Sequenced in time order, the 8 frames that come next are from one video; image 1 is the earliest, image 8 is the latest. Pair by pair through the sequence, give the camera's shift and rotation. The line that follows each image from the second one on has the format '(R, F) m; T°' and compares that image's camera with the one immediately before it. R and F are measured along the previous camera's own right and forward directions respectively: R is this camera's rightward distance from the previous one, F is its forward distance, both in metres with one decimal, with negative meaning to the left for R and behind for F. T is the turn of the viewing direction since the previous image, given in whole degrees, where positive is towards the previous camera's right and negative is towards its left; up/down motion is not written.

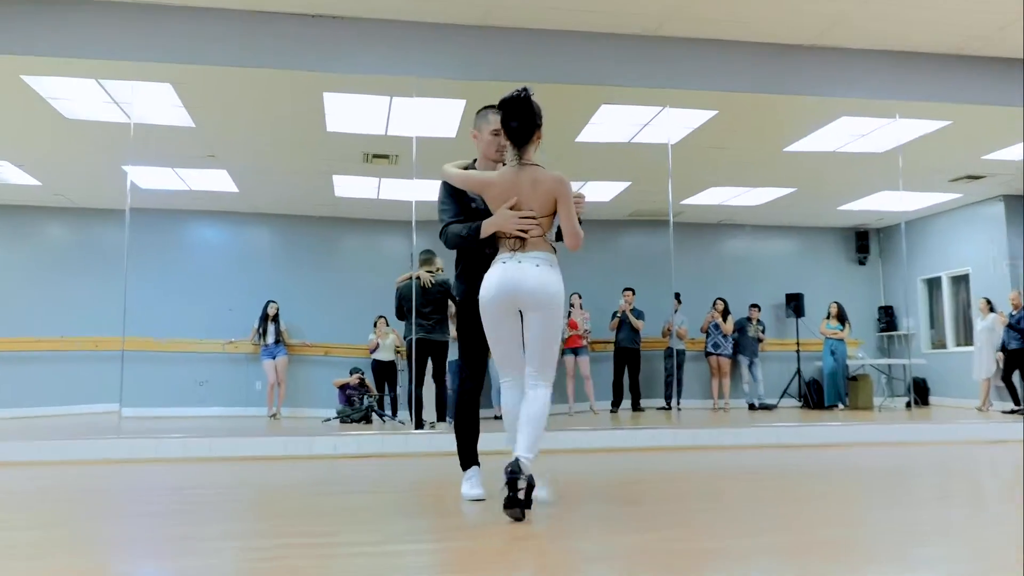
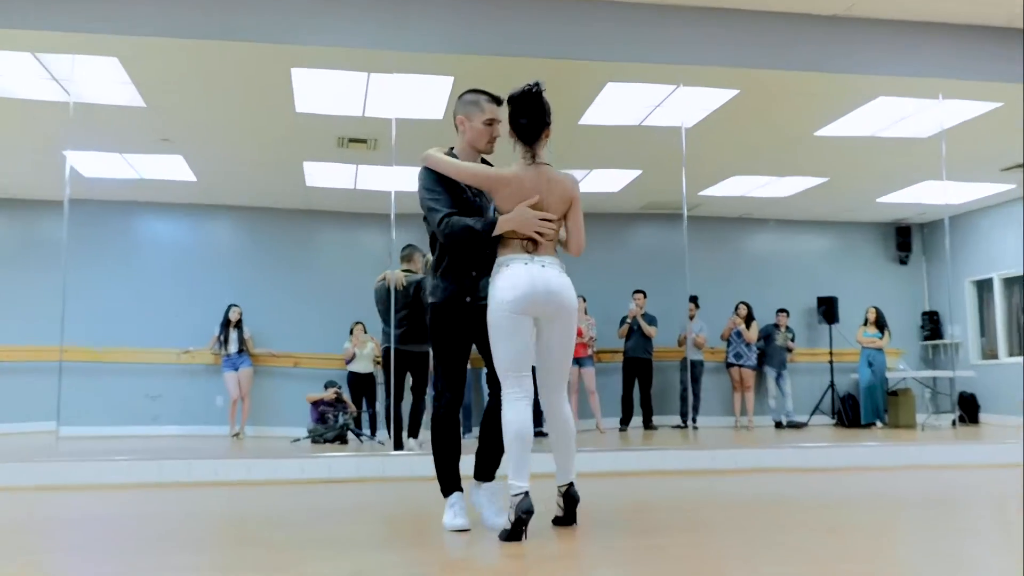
(-0.1, +0.6) m; +2°
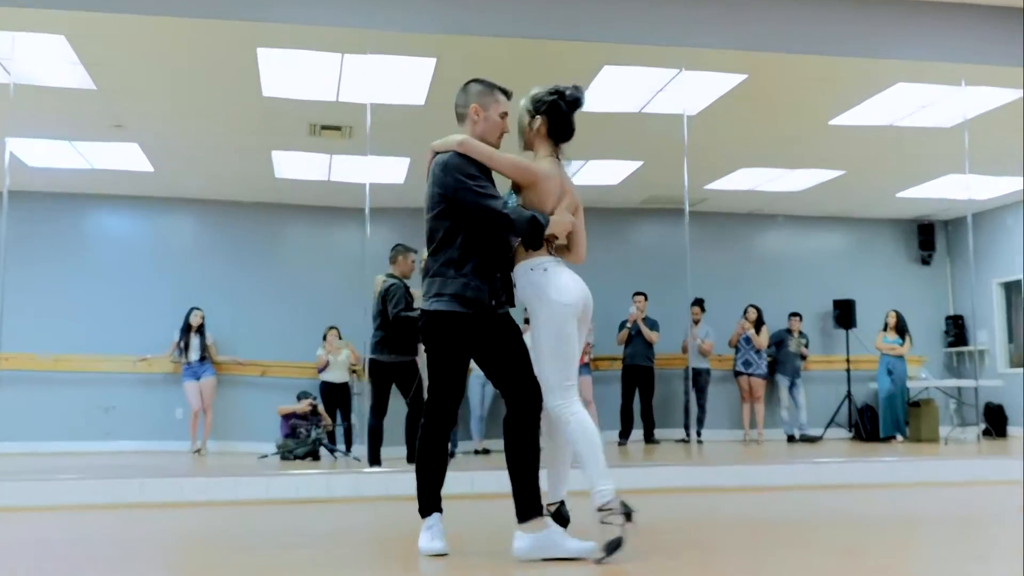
(-0.1, +0.4) m; +2°
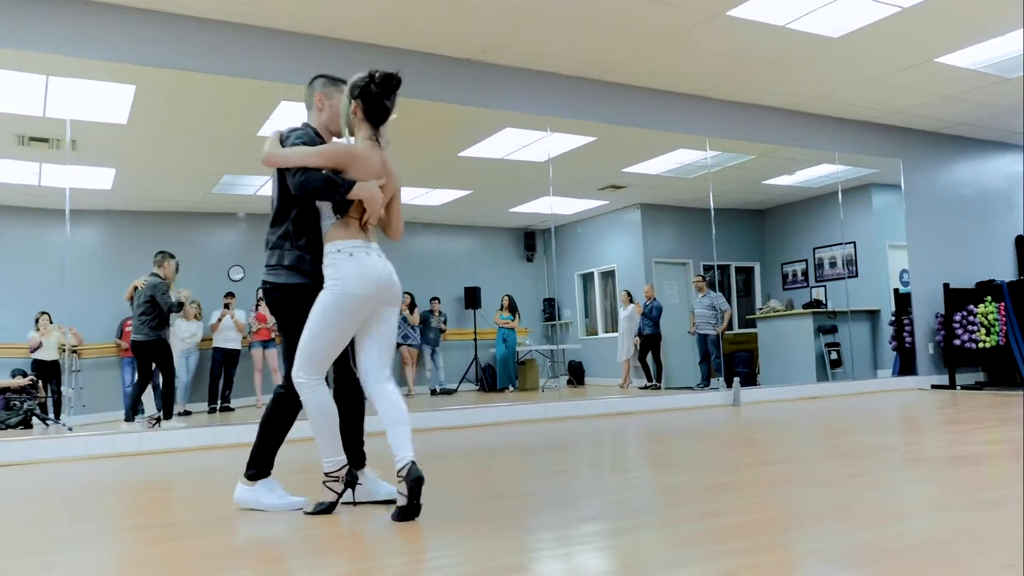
(-0.2, -1.2) m; +19°
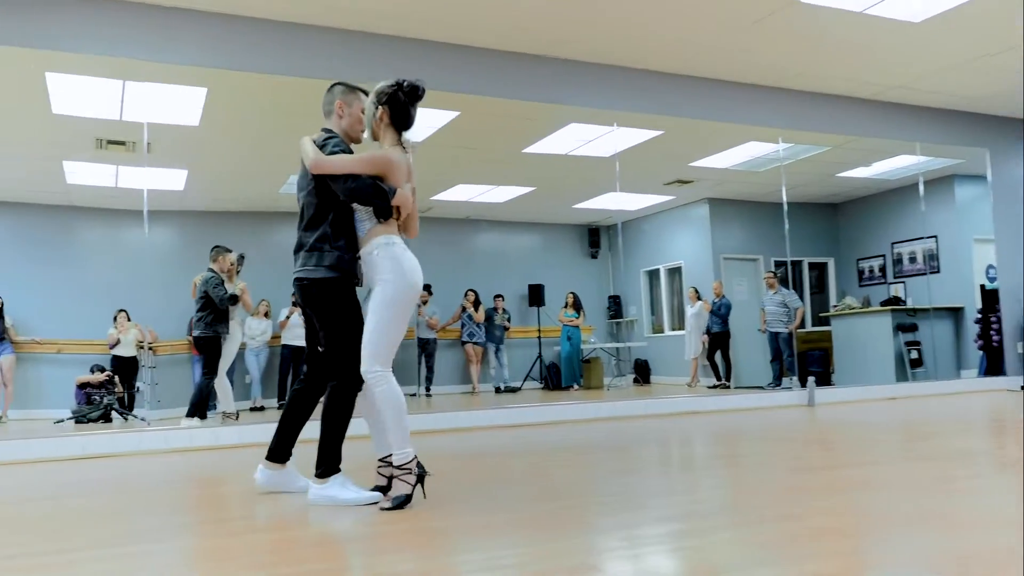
(+0.2, +0.1) m; -5°
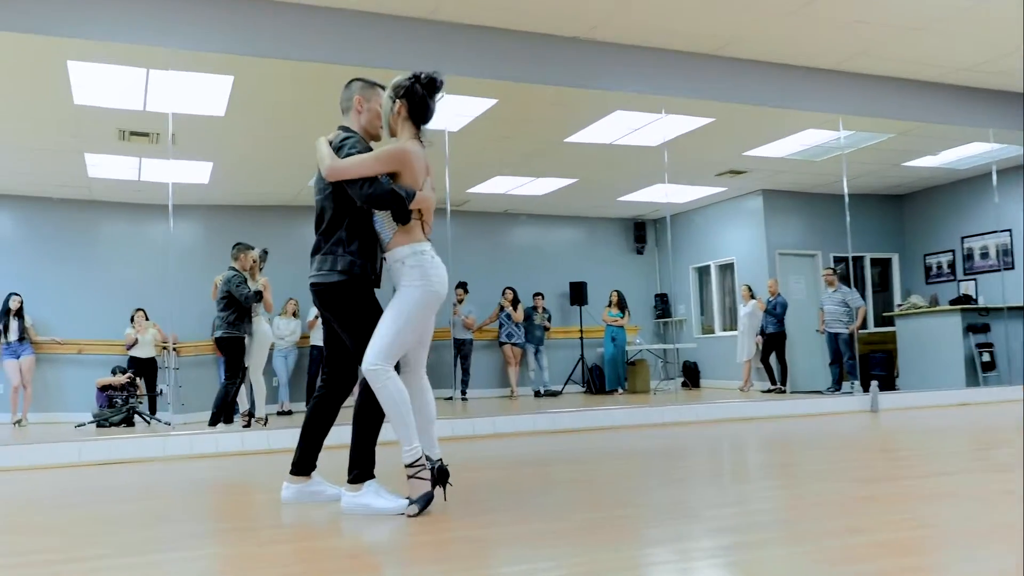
(0.0, +0.3) m; -2°
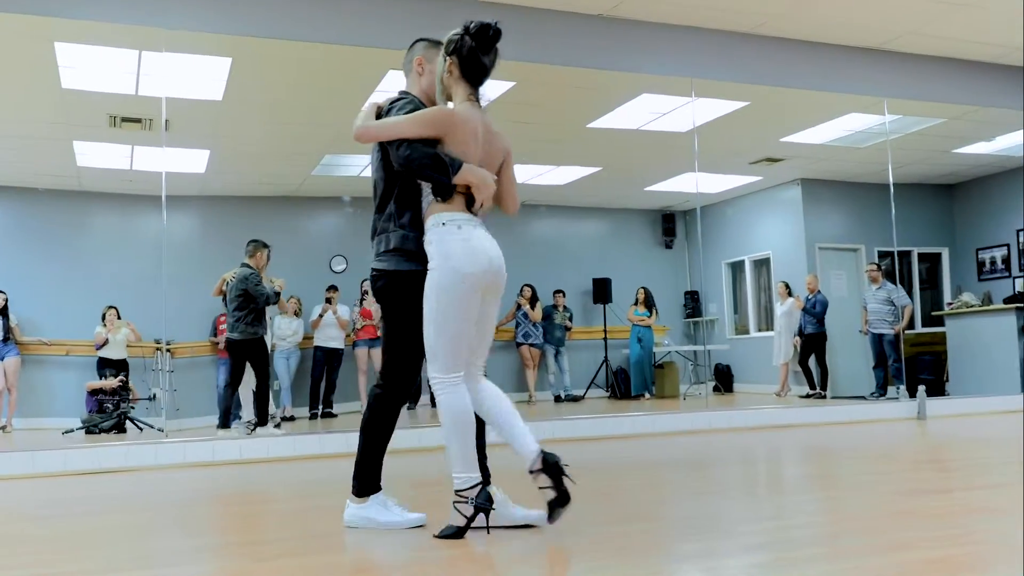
(0.0, +0.4) m; -1°
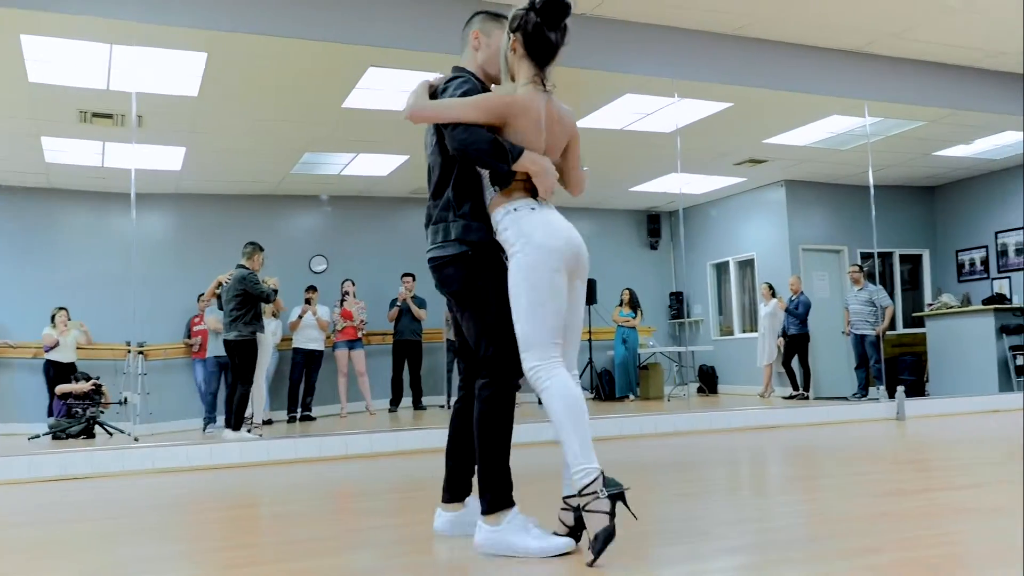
(-0.2, +0.1) m; +3°
